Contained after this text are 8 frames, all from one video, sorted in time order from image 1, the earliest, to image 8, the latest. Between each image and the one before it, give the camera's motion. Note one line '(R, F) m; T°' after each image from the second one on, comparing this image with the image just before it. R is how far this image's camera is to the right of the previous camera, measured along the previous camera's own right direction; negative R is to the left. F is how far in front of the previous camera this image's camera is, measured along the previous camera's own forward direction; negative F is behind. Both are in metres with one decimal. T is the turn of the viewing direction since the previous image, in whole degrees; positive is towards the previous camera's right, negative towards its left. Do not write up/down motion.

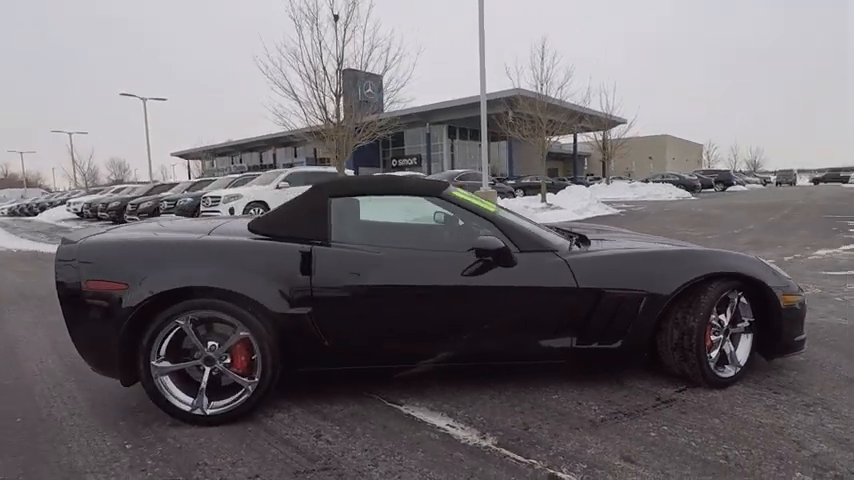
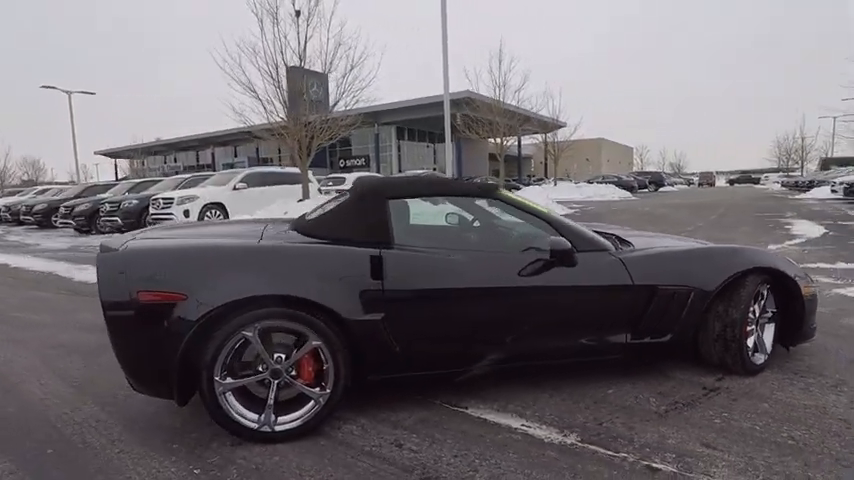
(-0.8, +0.1) m; +7°
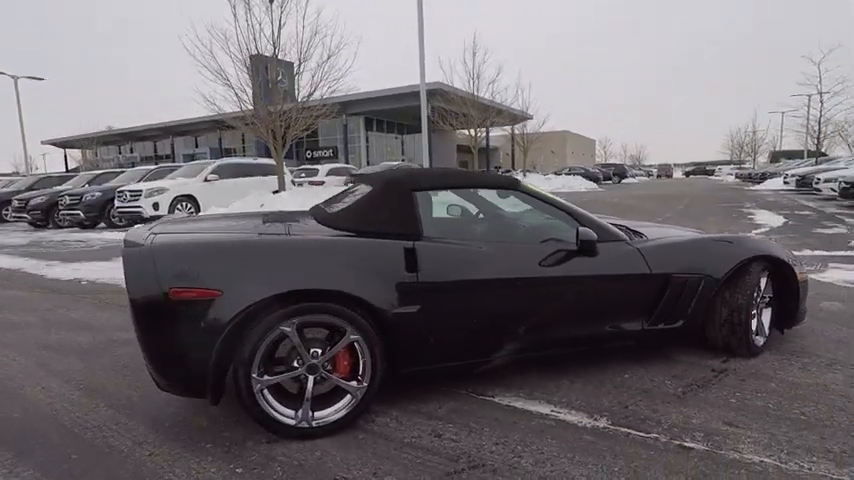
(-0.4, 0.0) m; +4°
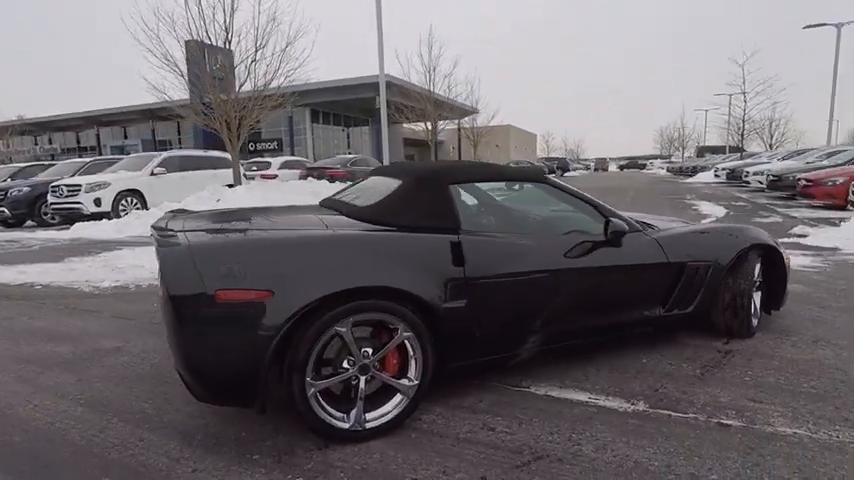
(-0.6, +0.1) m; +7°
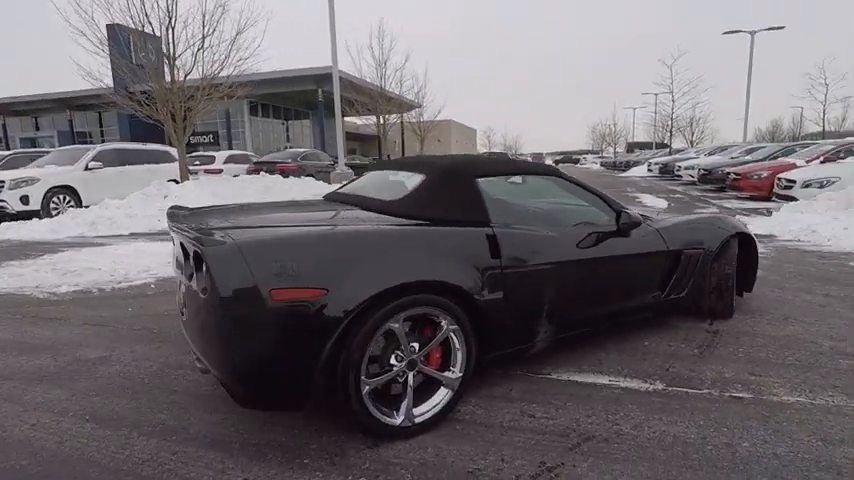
(-0.6, 0.0) m; +7°
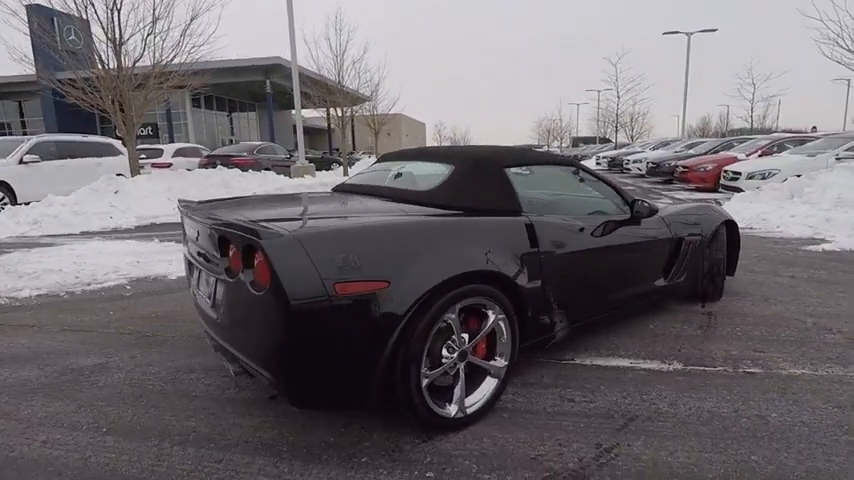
(-0.5, +0.1) m; +6°
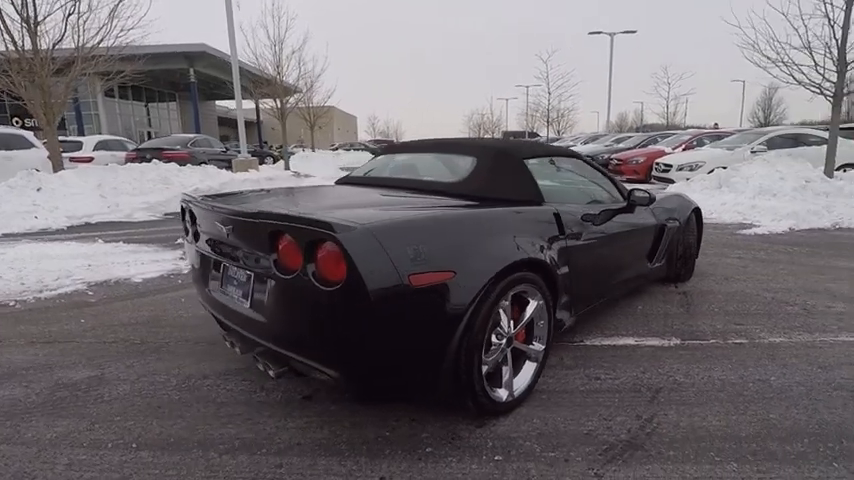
(-0.6, 0.0) m; +8°
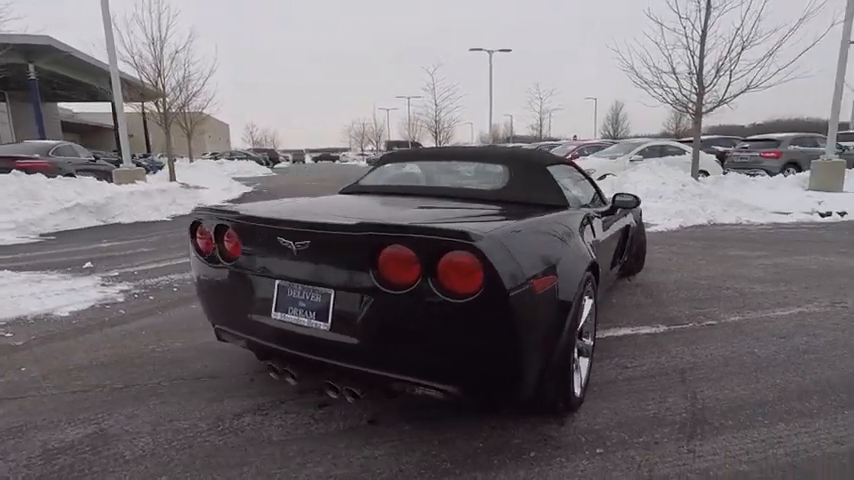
(-1.0, +0.2) m; +15°
